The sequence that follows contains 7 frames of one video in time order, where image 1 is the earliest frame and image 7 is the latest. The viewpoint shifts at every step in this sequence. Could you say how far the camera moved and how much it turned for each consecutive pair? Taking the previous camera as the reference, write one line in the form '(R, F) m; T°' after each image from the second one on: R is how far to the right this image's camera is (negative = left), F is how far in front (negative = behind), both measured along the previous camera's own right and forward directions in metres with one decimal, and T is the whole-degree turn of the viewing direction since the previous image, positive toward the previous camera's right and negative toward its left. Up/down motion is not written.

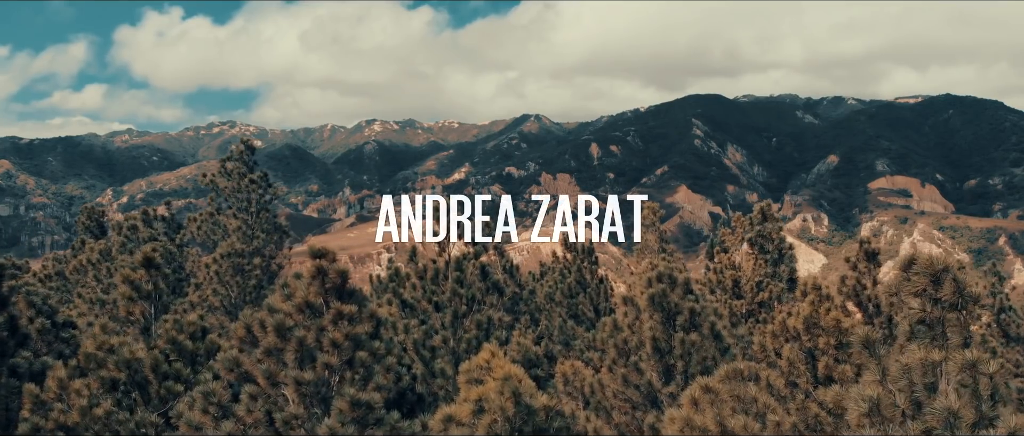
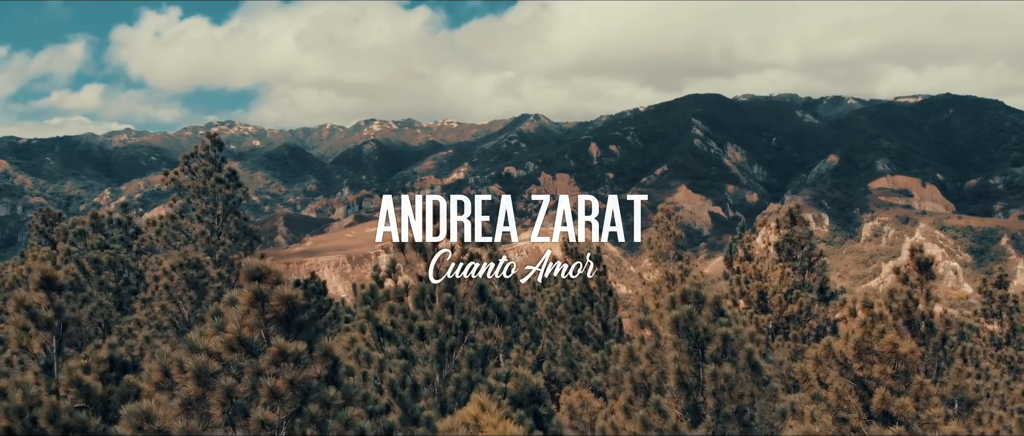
(+0.1, +2.4) m; 0°
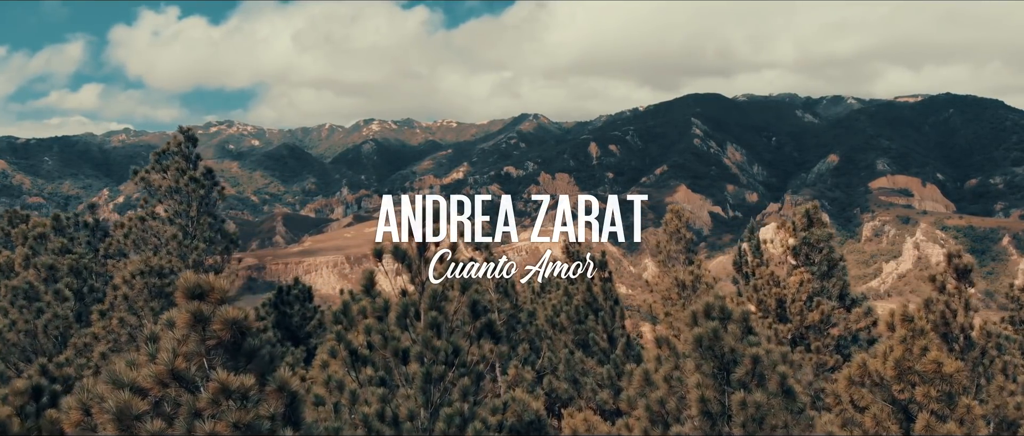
(+0.1, +1.5) m; 0°
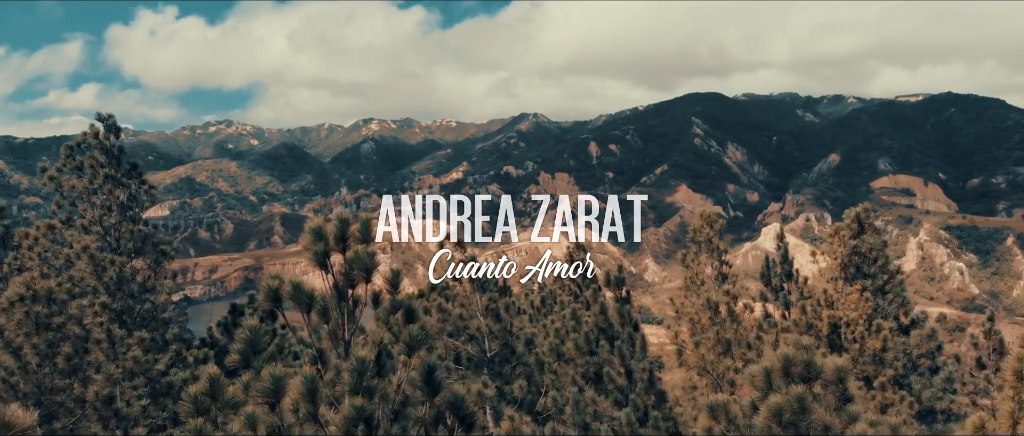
(+0.1, +3.2) m; 0°
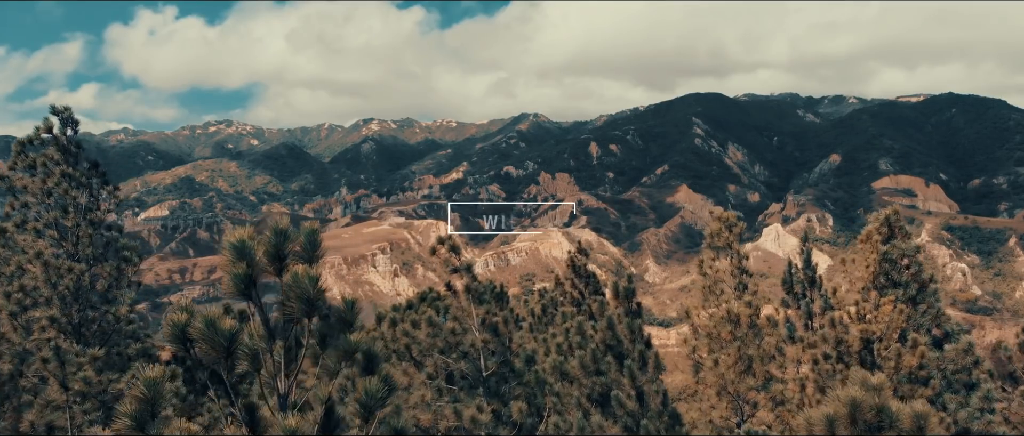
(0.0, +1.4) m; 0°
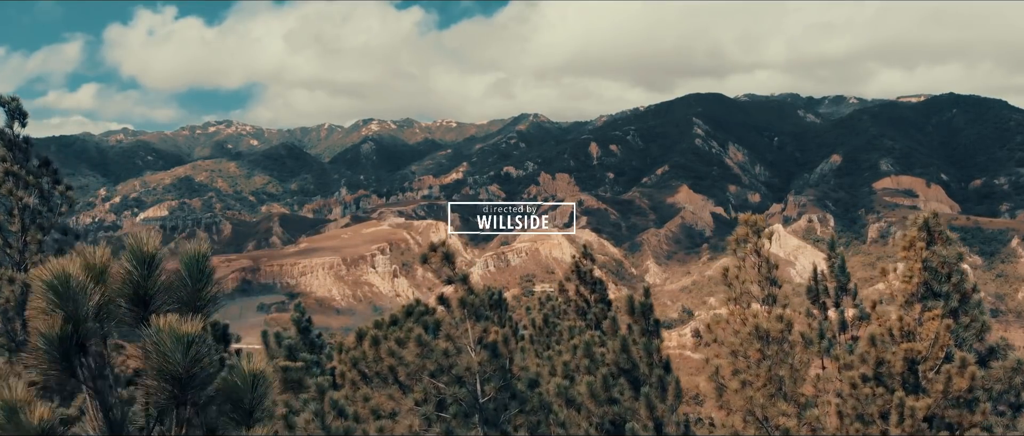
(0.0, +1.5) m; 0°
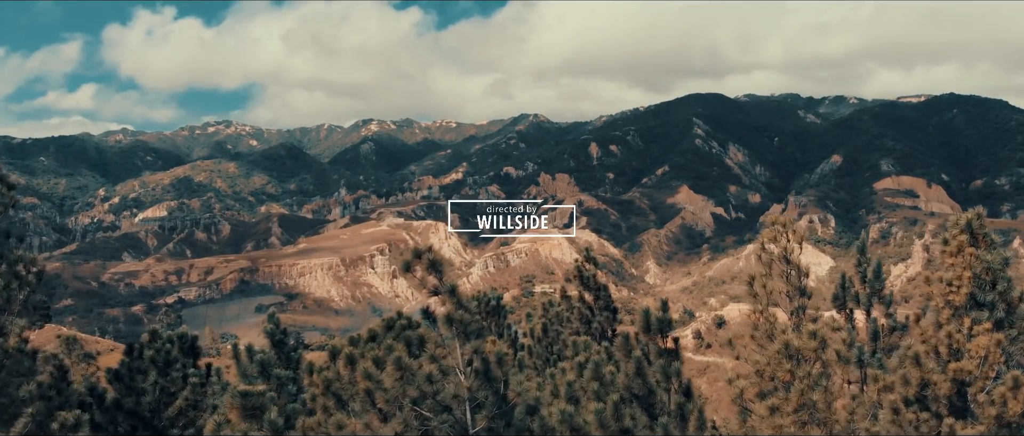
(+0.1, +1.5) m; 0°
